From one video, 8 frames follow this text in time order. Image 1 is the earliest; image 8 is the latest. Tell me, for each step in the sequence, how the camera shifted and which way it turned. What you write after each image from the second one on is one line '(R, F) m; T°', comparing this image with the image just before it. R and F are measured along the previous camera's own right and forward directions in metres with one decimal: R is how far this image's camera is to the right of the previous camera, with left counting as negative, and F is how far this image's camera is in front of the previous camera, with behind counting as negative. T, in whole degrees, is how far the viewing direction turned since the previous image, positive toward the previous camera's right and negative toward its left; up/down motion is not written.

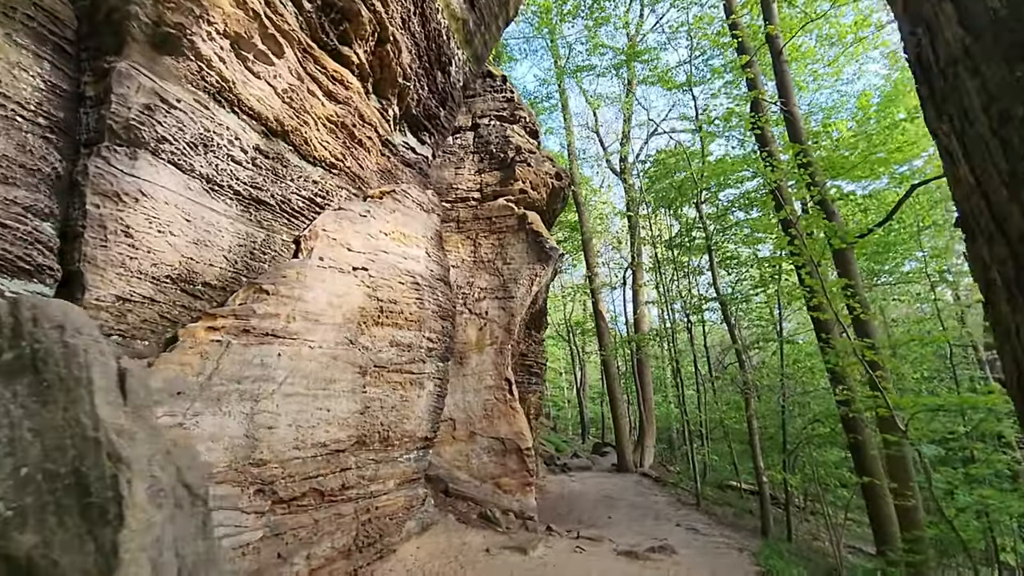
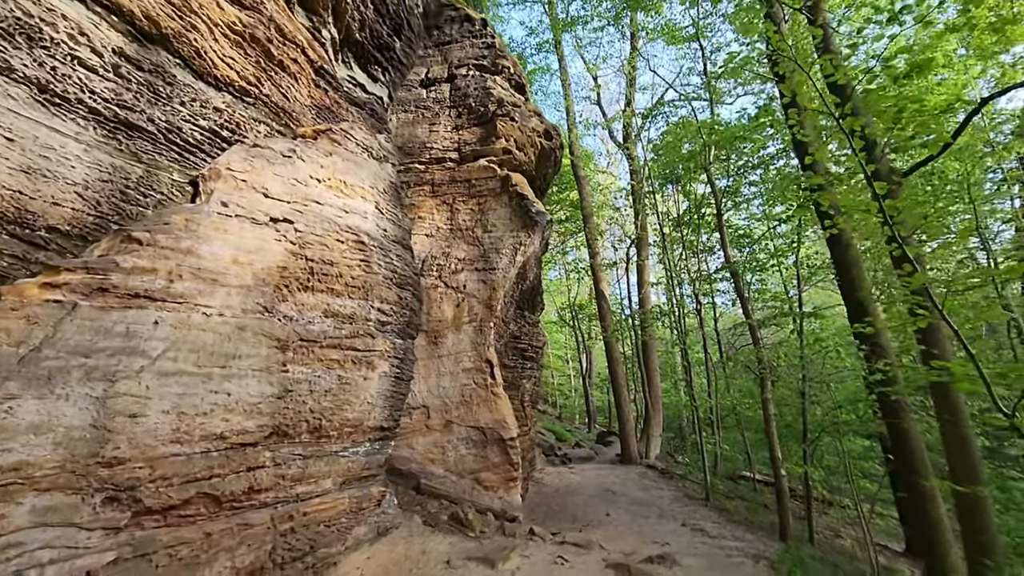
(+0.5, +1.2) m; -1°
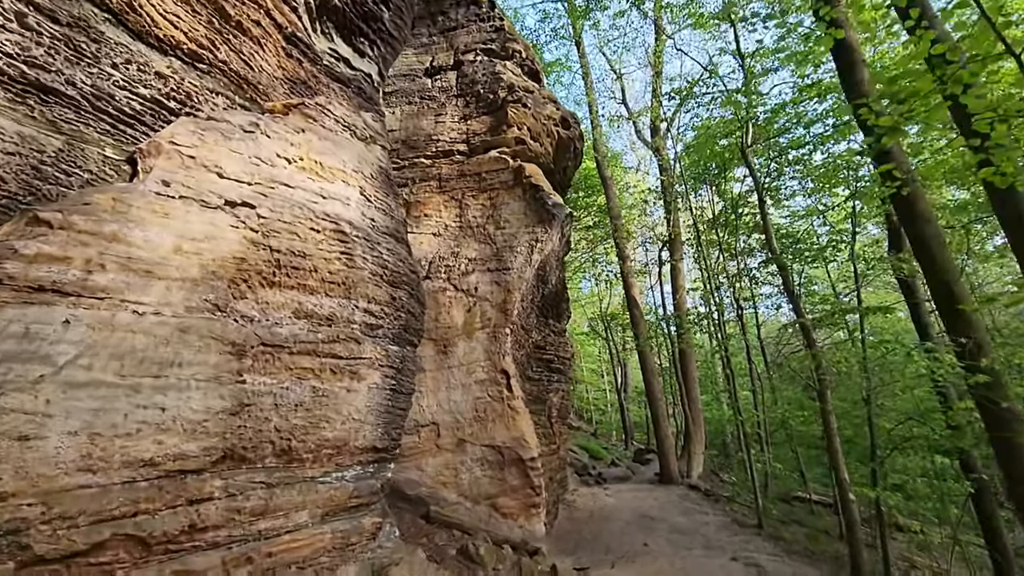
(+0.3, +0.9) m; -4°
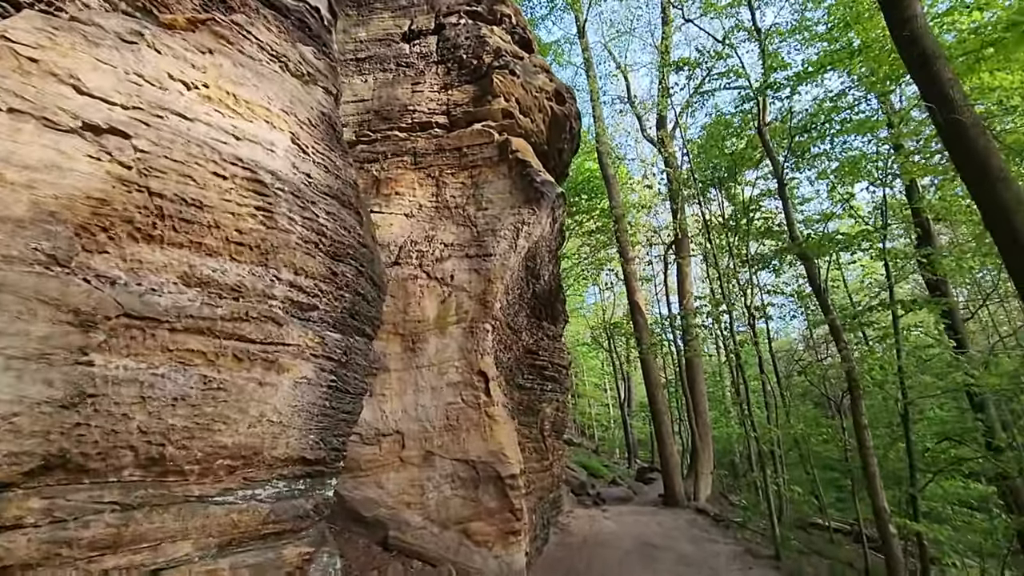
(+0.3, +1.1) m; -1°
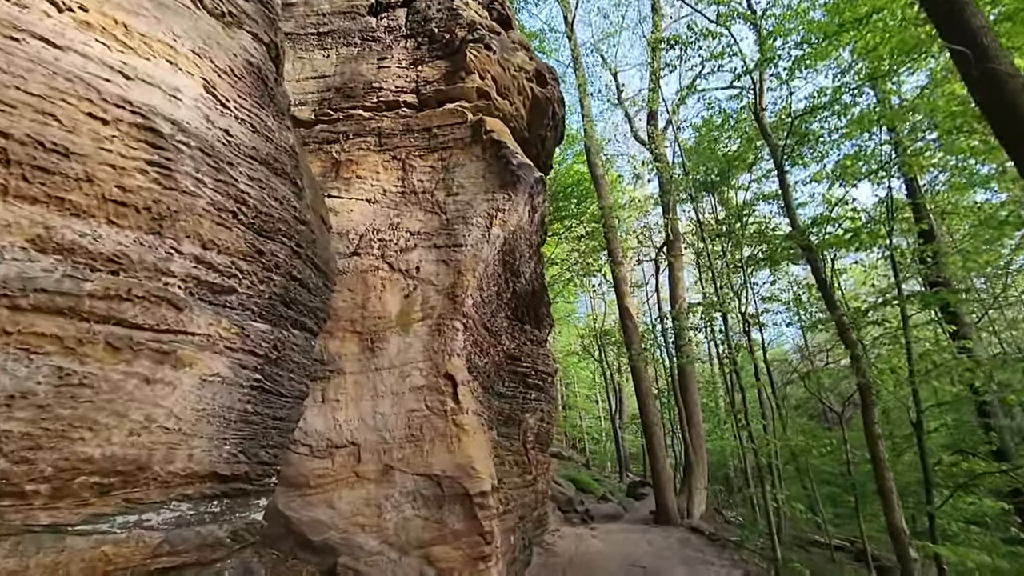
(+0.3, +0.7) m; +1°
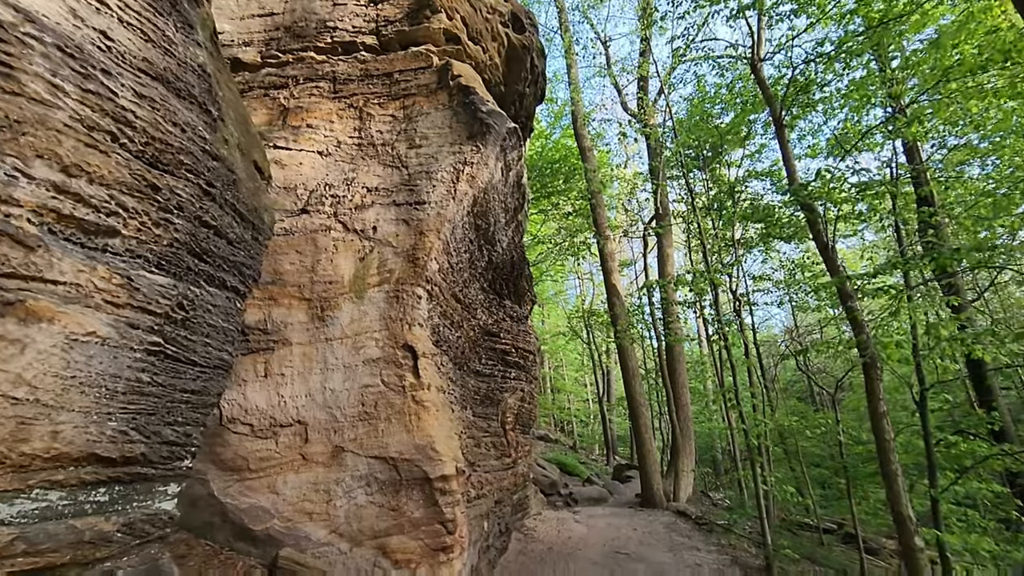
(+0.3, +0.7) m; +1°
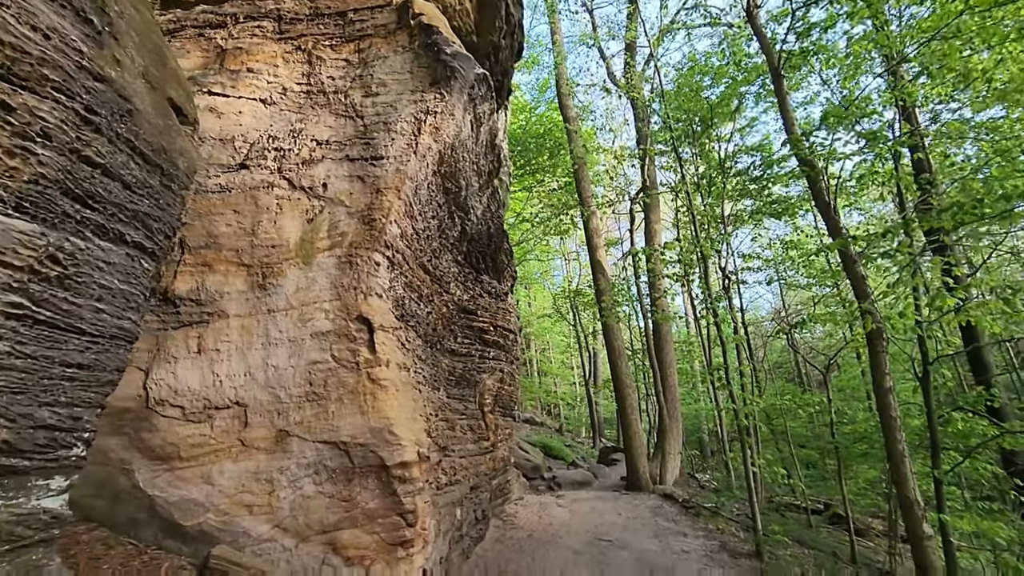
(+0.2, +0.6) m; +1°
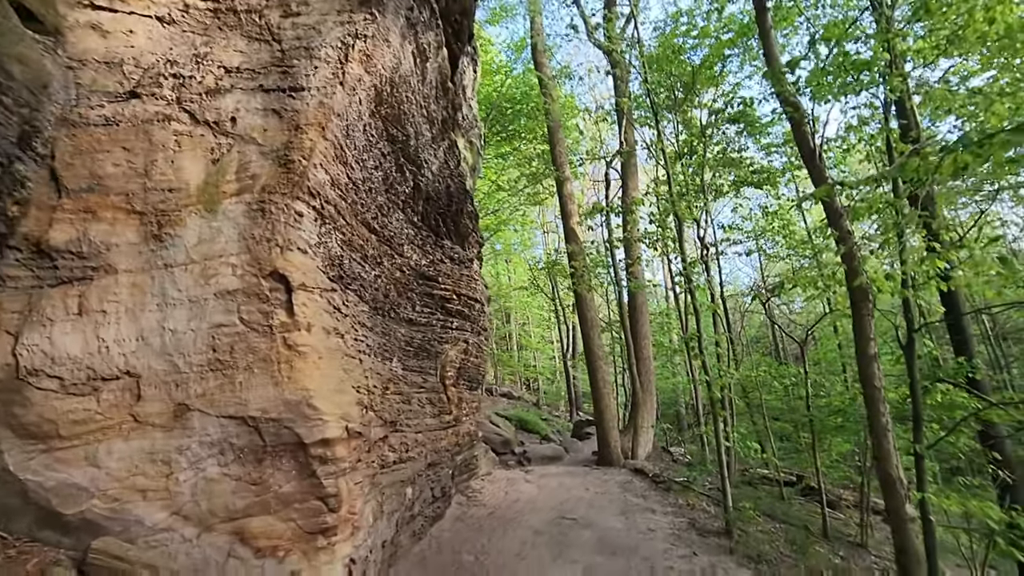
(+0.4, +0.6) m; +2°
